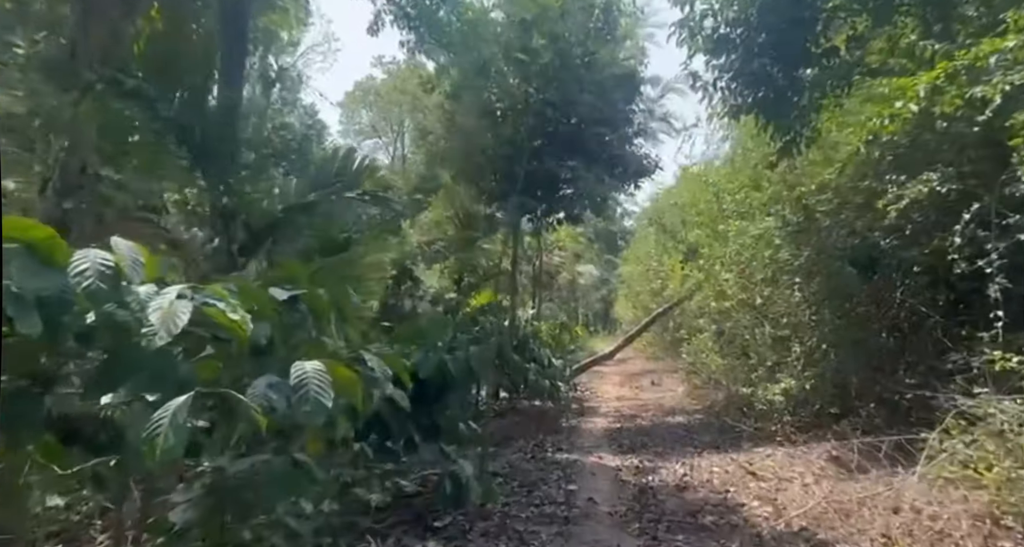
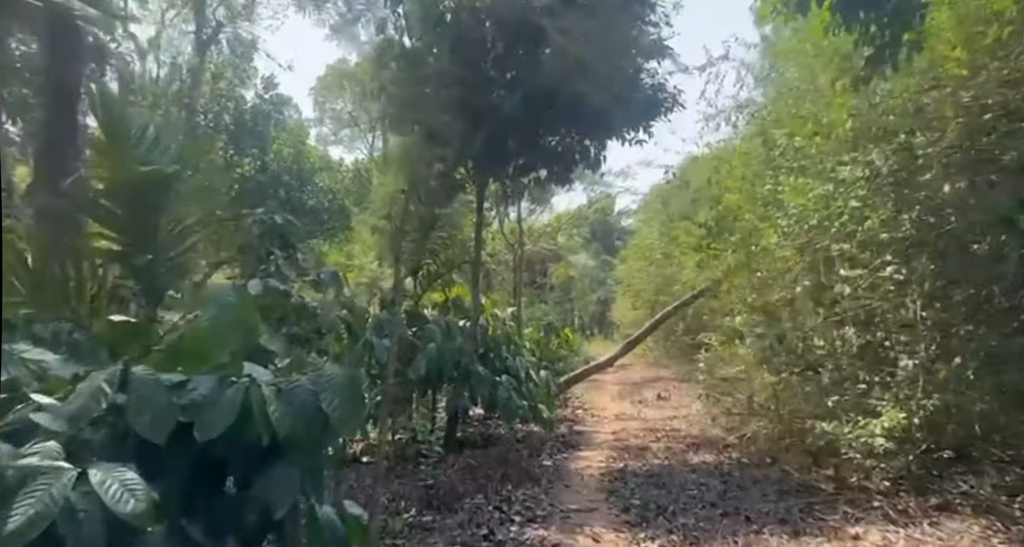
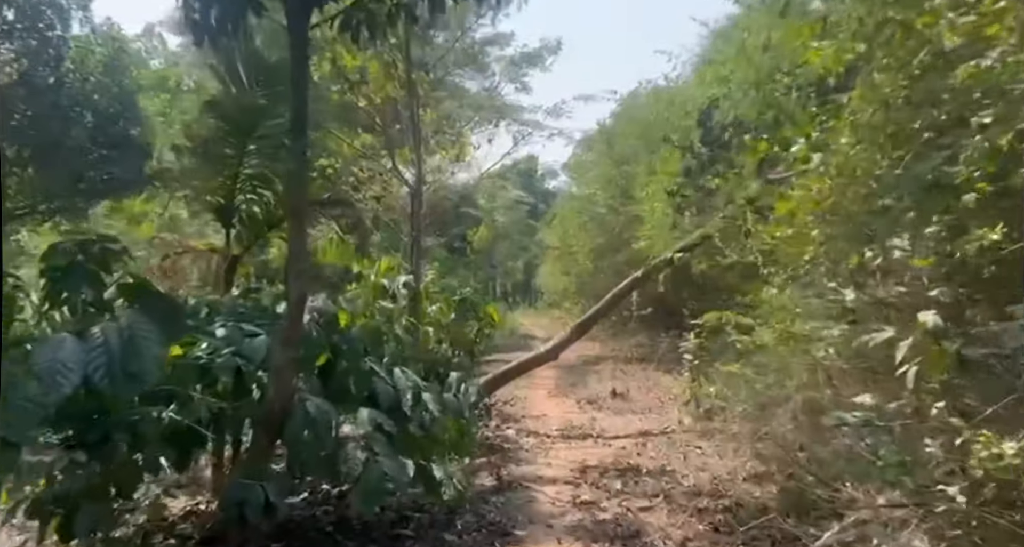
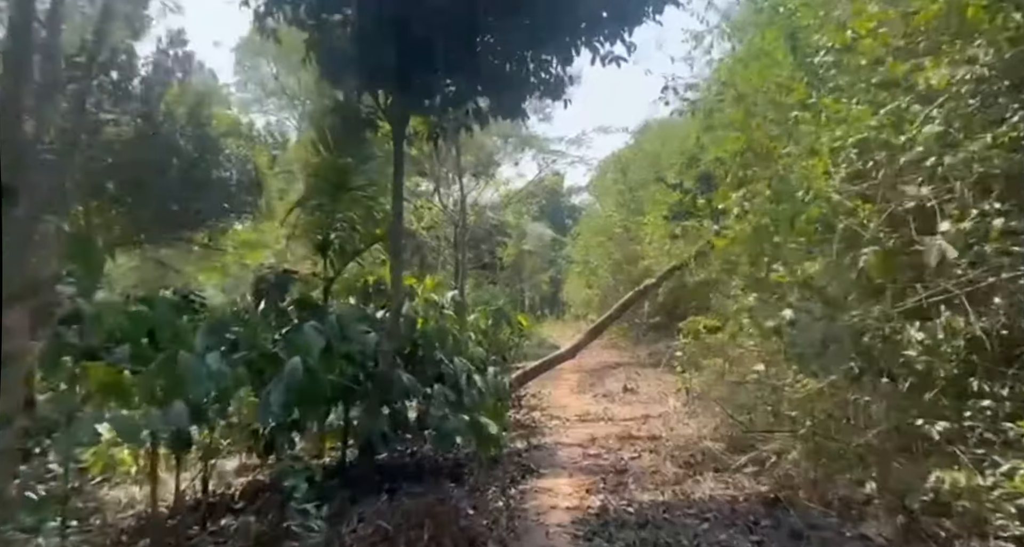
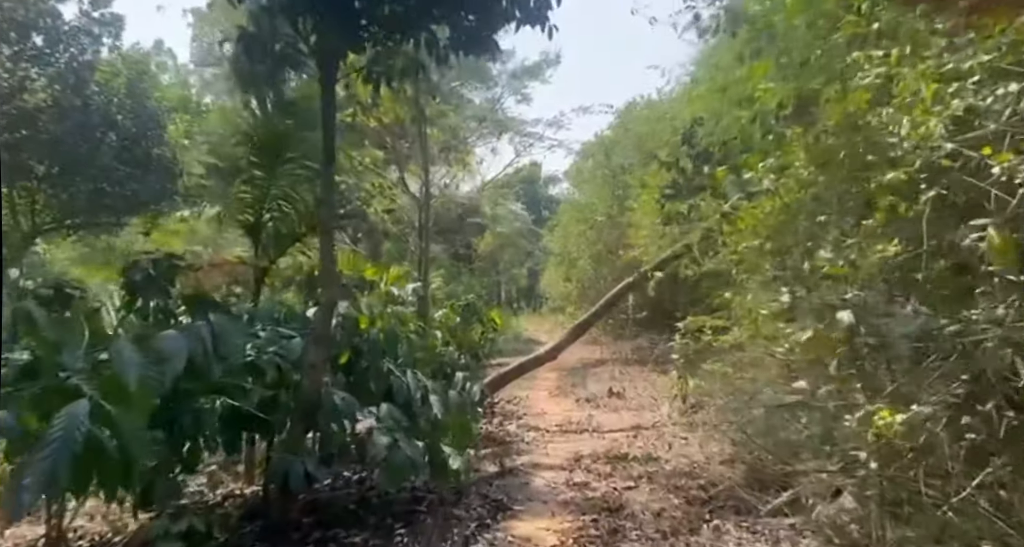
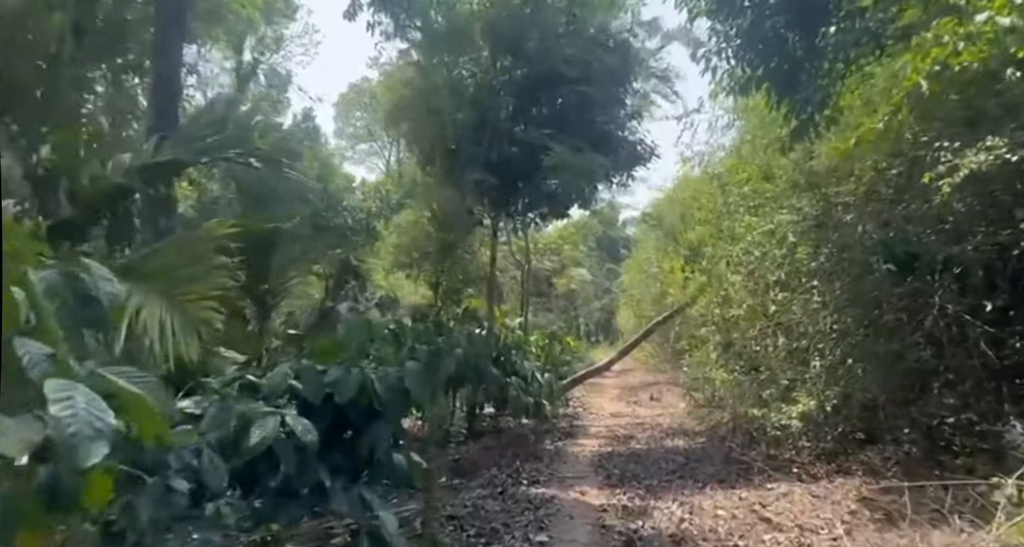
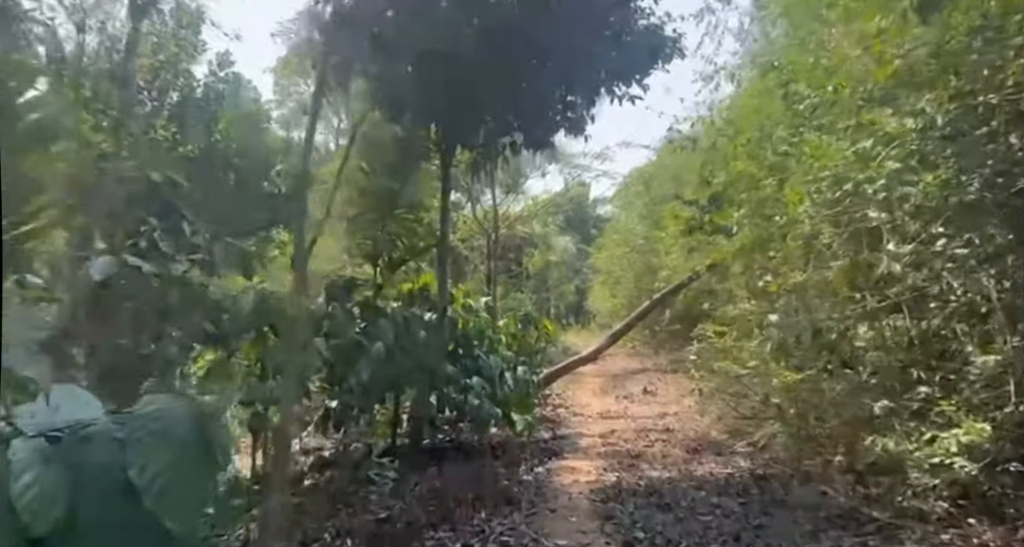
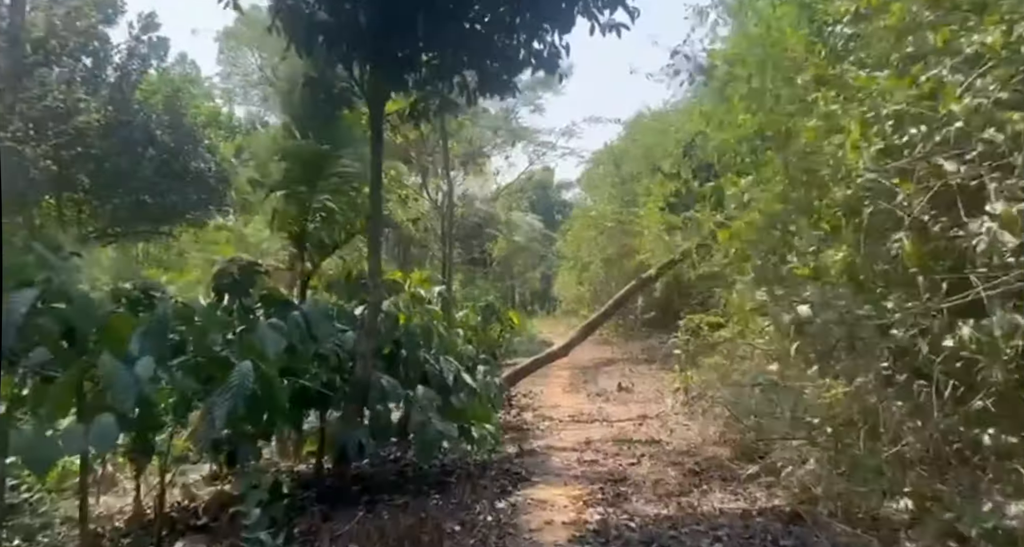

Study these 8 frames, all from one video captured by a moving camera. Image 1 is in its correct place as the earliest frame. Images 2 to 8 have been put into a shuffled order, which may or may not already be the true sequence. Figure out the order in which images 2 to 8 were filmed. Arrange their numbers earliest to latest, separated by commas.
6, 2, 7, 4, 8, 5, 3
